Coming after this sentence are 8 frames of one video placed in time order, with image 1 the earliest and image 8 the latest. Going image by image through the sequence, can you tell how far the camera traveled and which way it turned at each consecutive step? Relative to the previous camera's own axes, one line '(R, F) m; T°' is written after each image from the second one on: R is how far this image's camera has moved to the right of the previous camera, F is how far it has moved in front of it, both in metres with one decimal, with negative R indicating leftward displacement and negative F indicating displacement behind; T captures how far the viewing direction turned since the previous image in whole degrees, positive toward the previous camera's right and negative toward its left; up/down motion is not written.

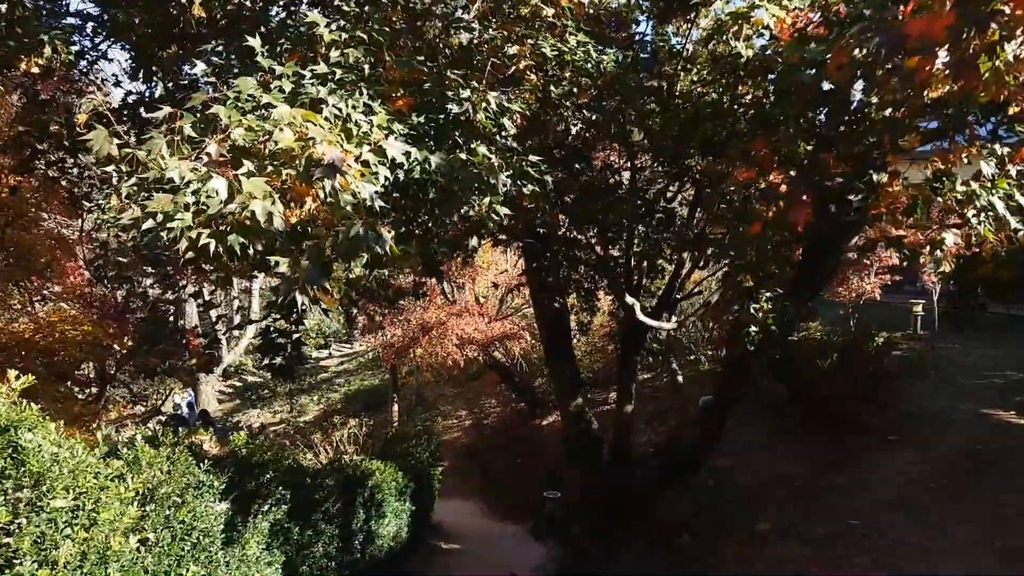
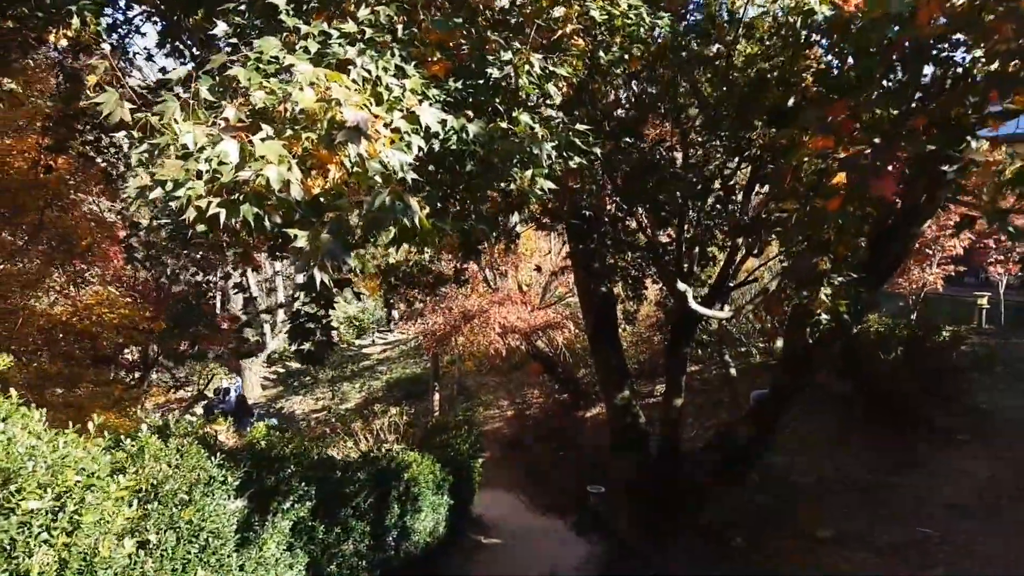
(0.0, +0.2) m; -3°
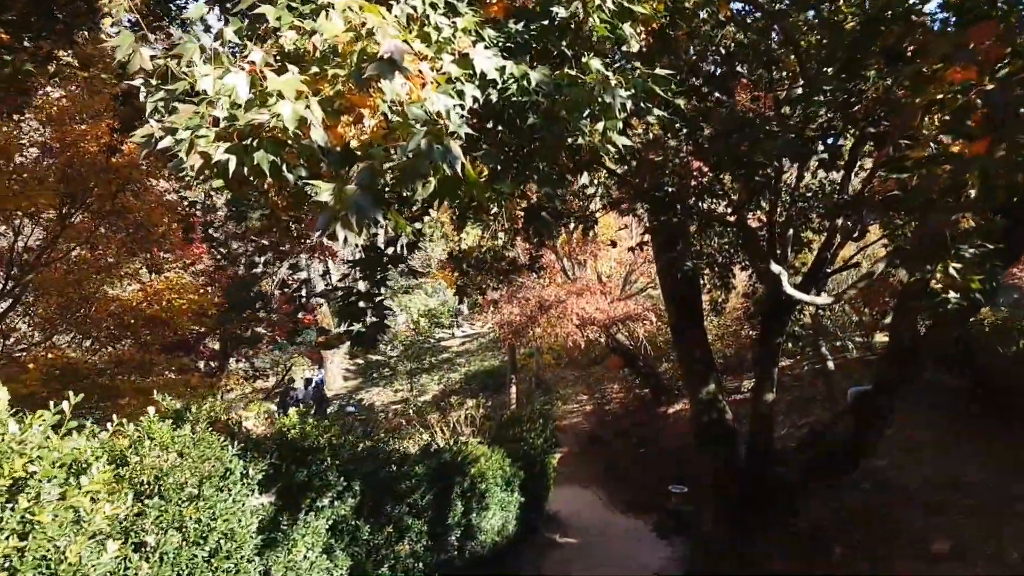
(0.0, +0.3) m; -6°
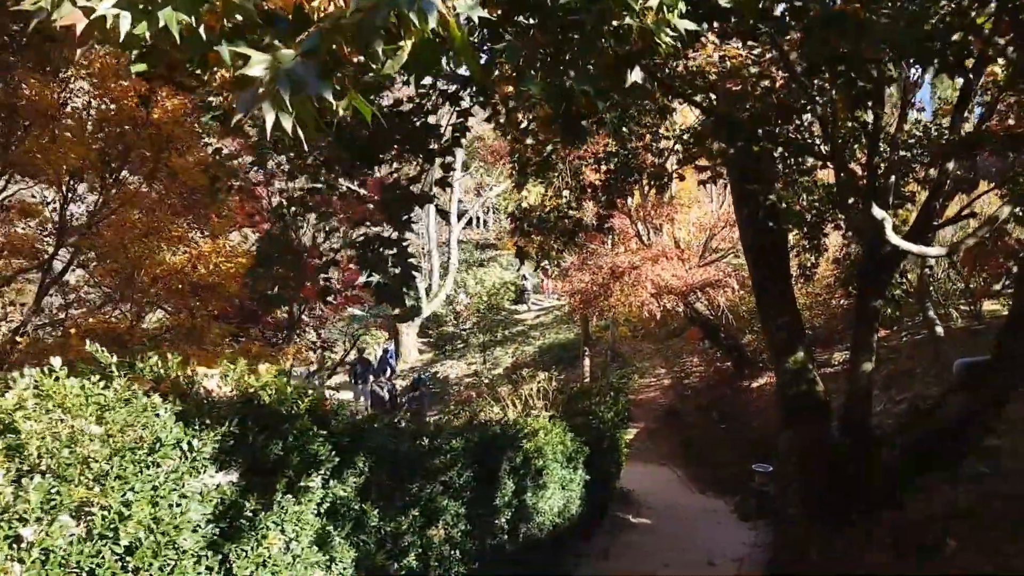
(+0.1, +0.4) m; -6°
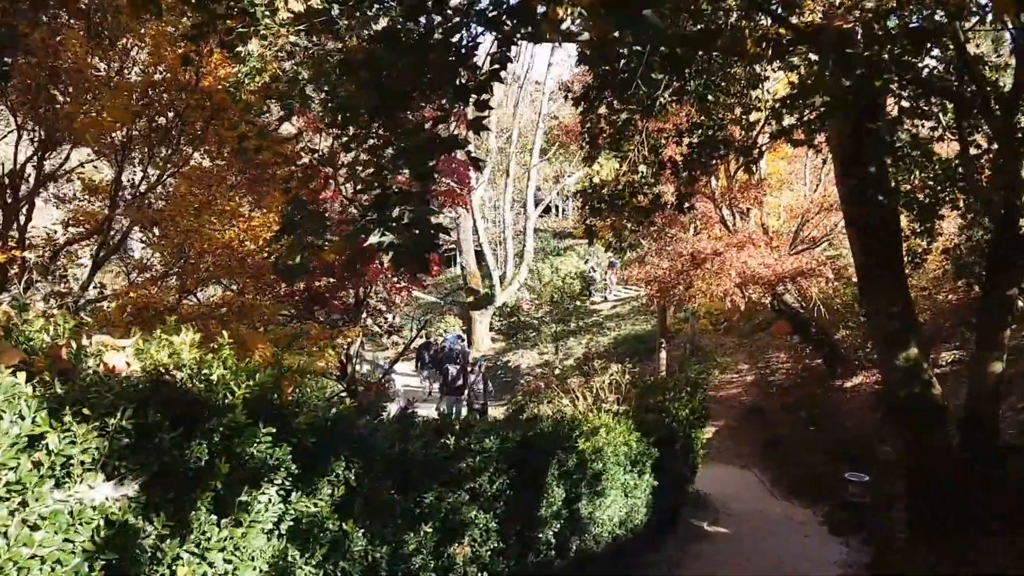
(+0.1, +0.5) m; -6°
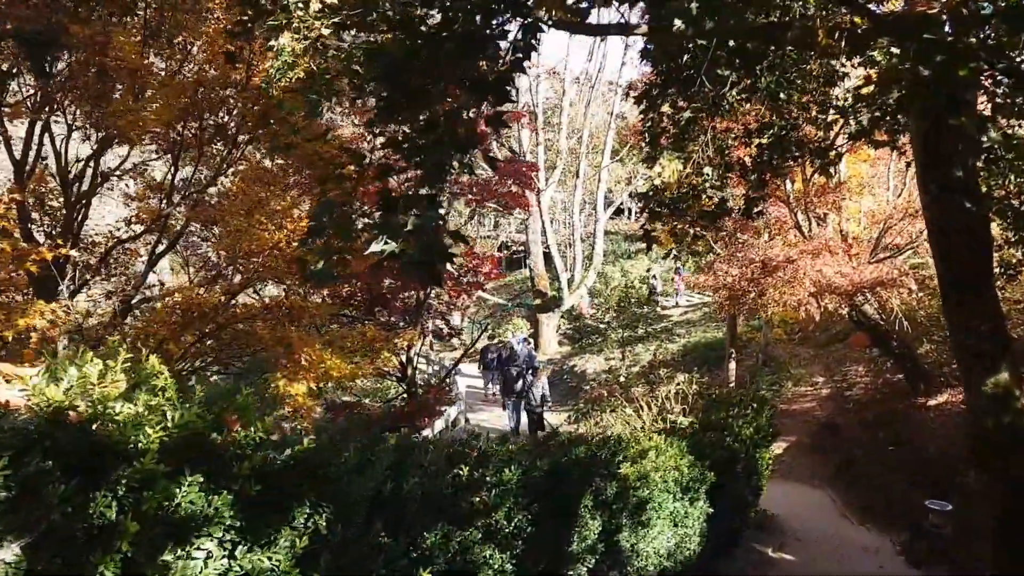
(+0.1, +0.2) m; -5°
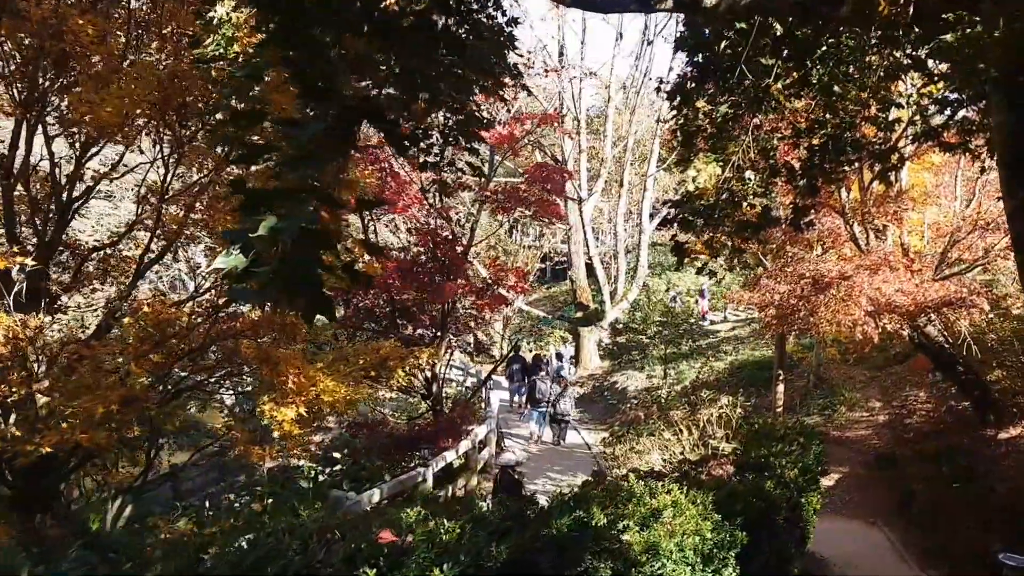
(+0.2, +0.5) m; -3°
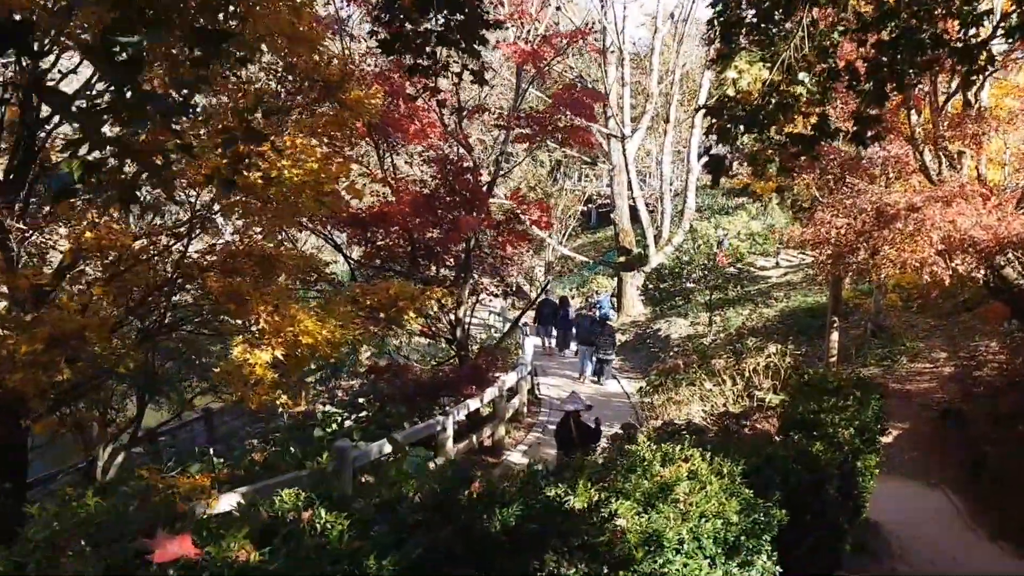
(+0.2, +0.6) m; -3°
